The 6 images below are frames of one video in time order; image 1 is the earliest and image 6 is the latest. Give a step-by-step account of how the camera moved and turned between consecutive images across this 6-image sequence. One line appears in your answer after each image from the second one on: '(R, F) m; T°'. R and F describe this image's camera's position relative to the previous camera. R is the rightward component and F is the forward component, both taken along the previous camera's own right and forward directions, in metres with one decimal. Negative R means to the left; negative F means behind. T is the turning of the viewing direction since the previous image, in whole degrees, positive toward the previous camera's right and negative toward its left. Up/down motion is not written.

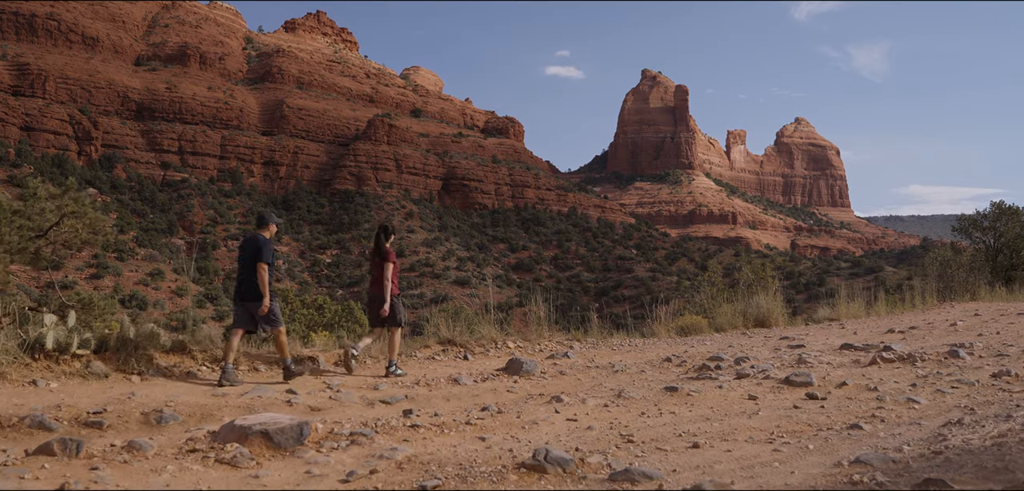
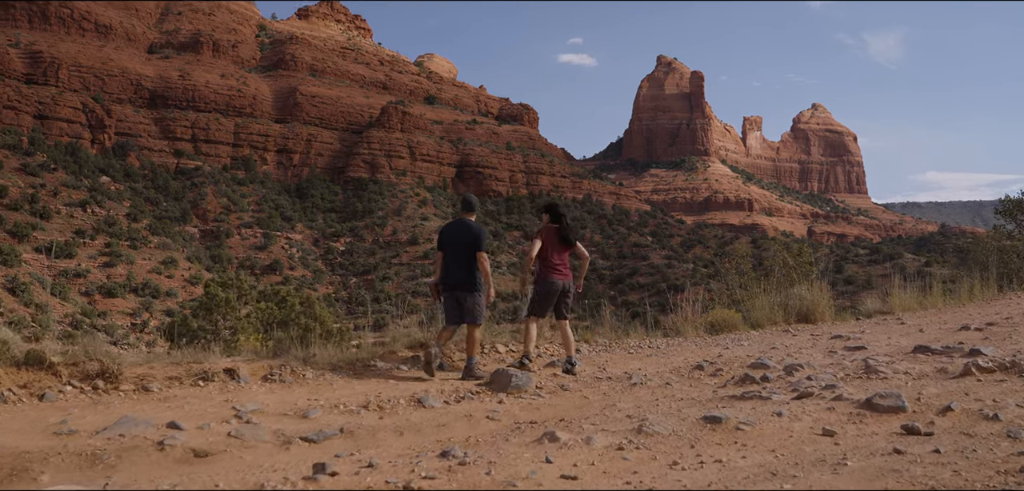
(+0.2, +1.3) m; -1°
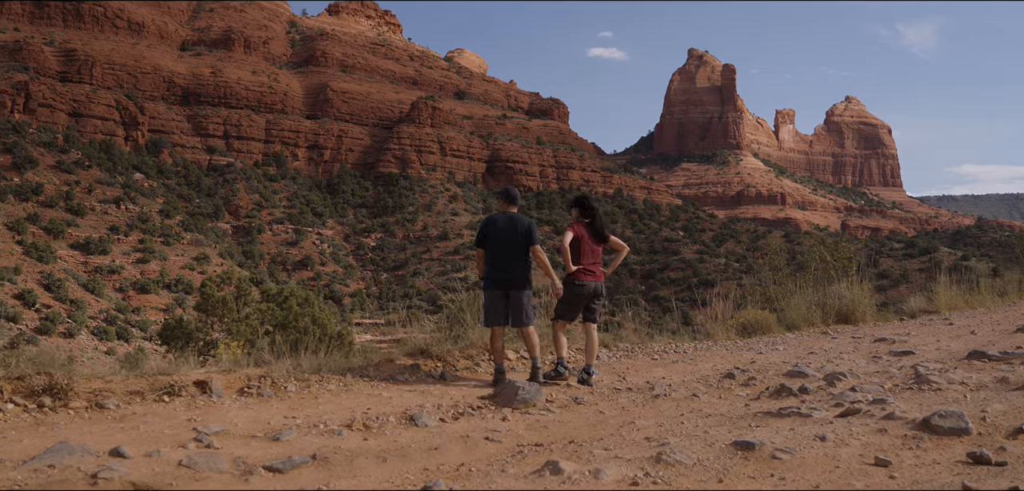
(+0.1, +0.4) m; -3°
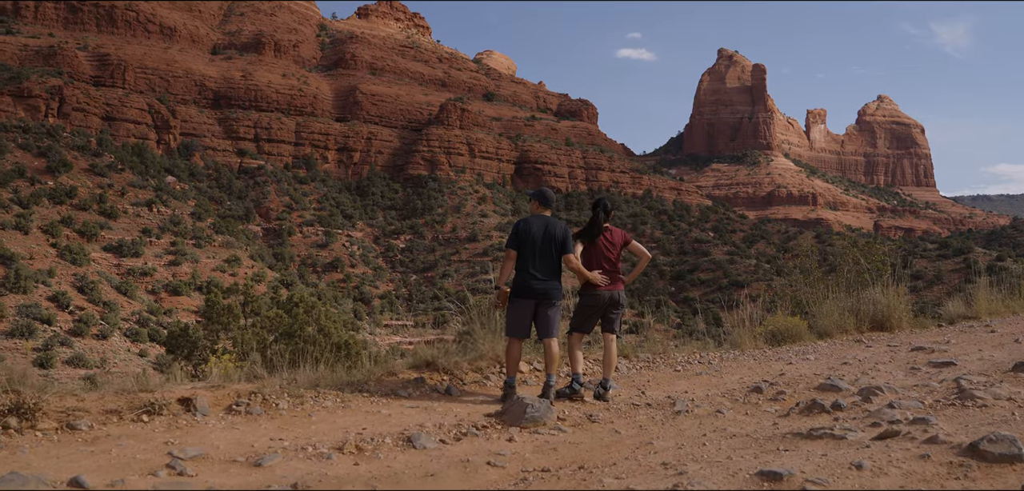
(+0.1, +0.3) m; -2°
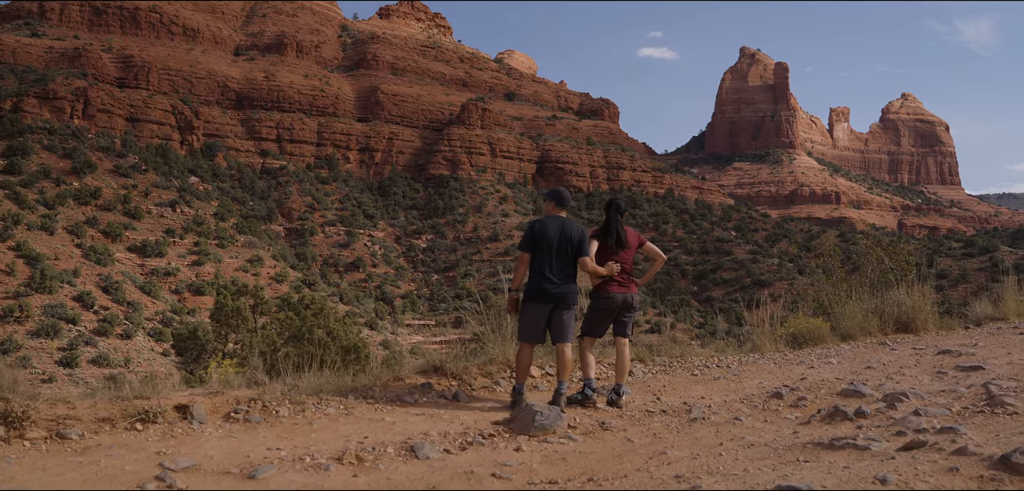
(+0.1, +0.1) m; -2°
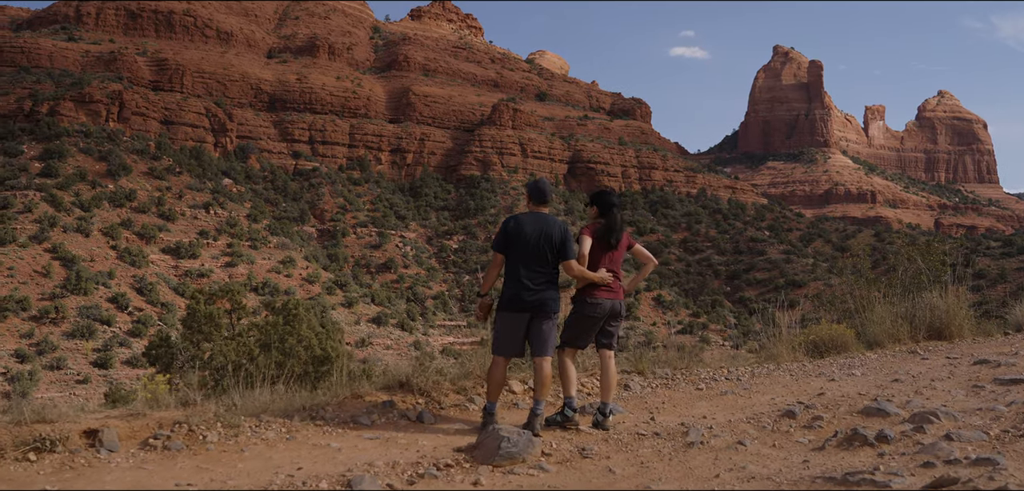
(+0.3, +0.4) m; -2°
